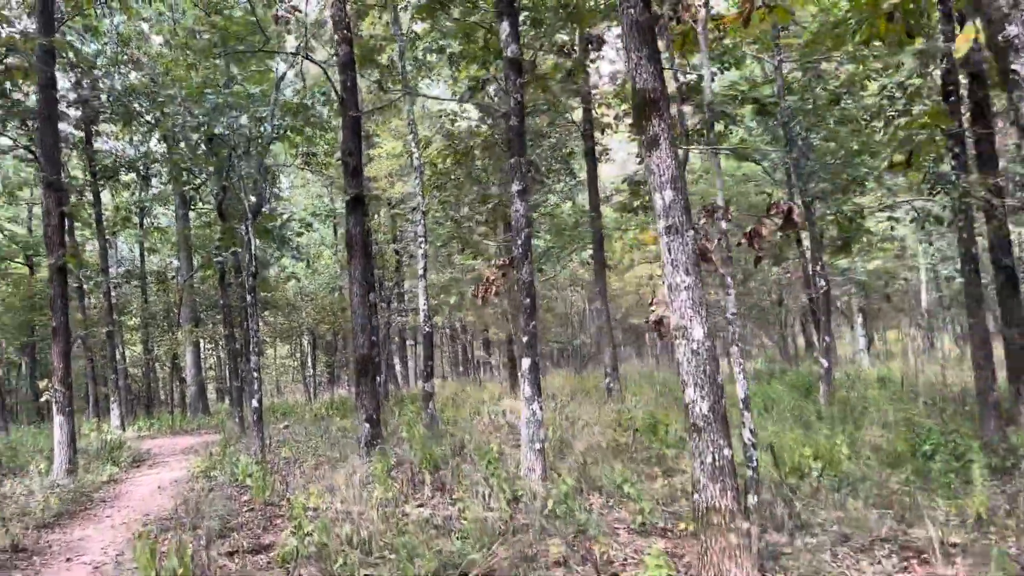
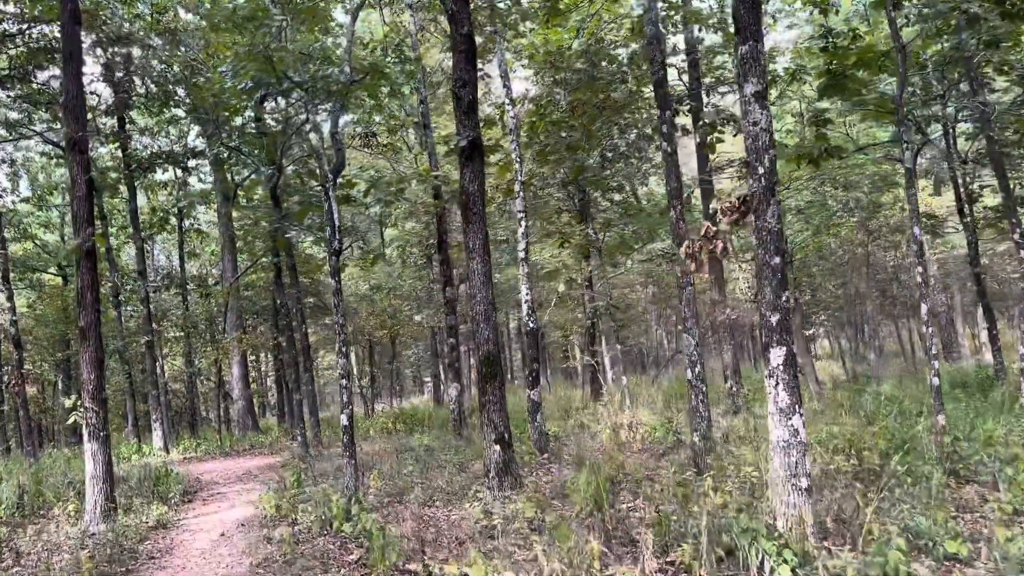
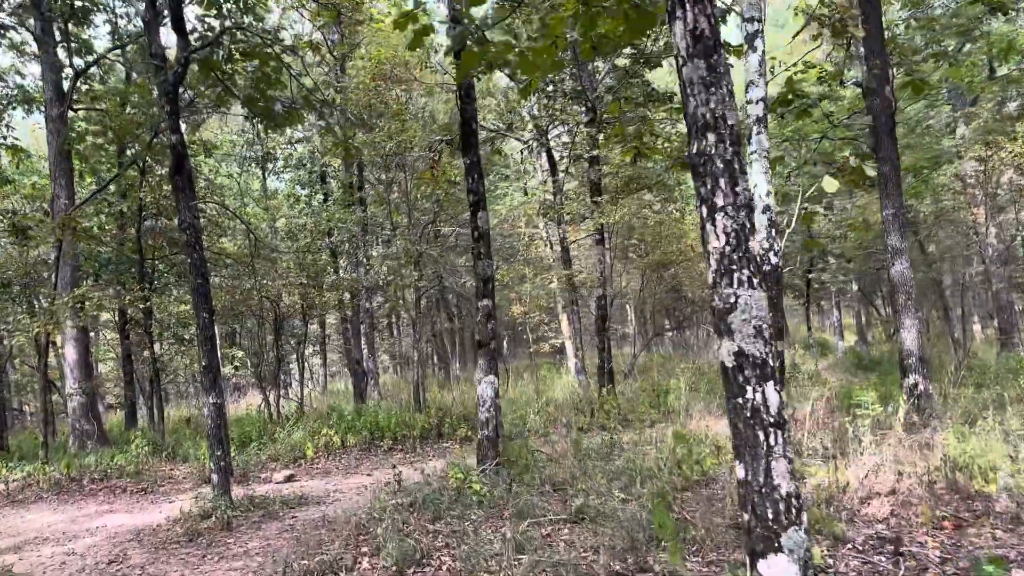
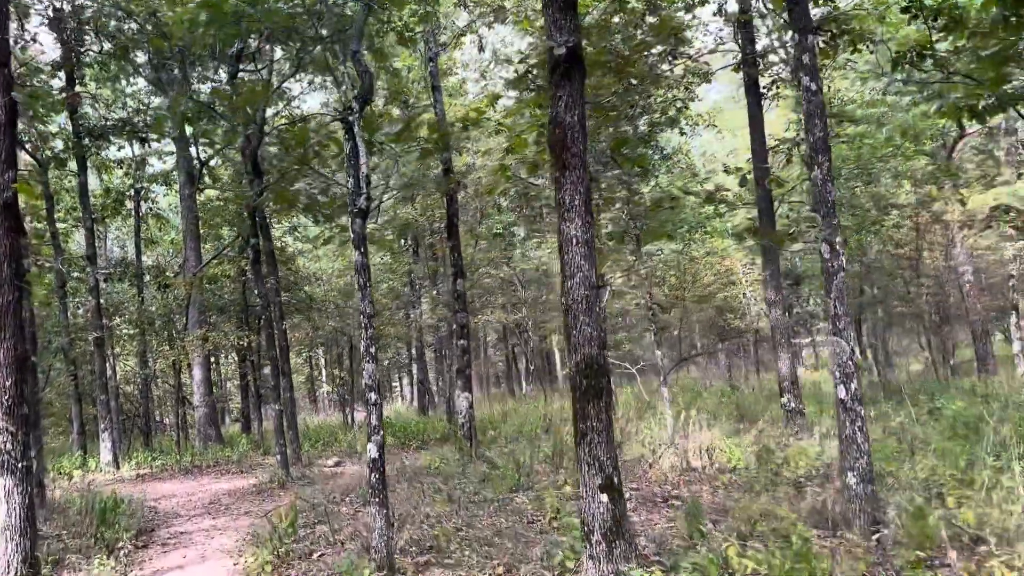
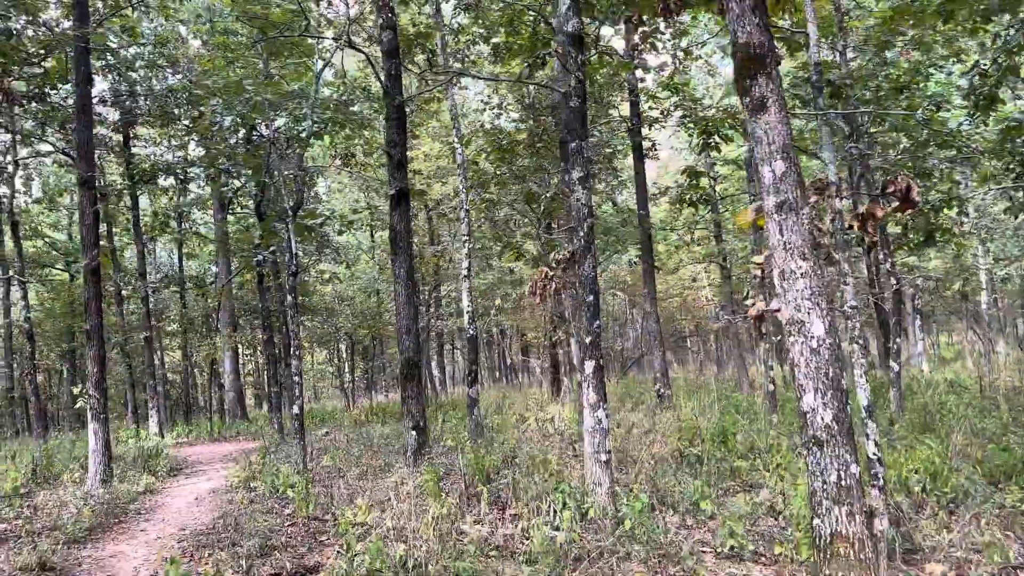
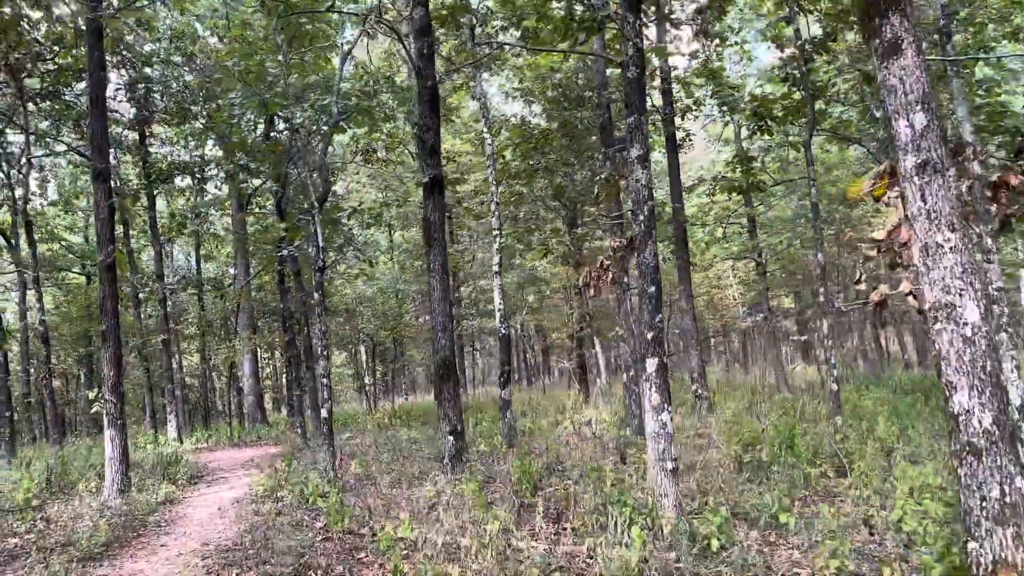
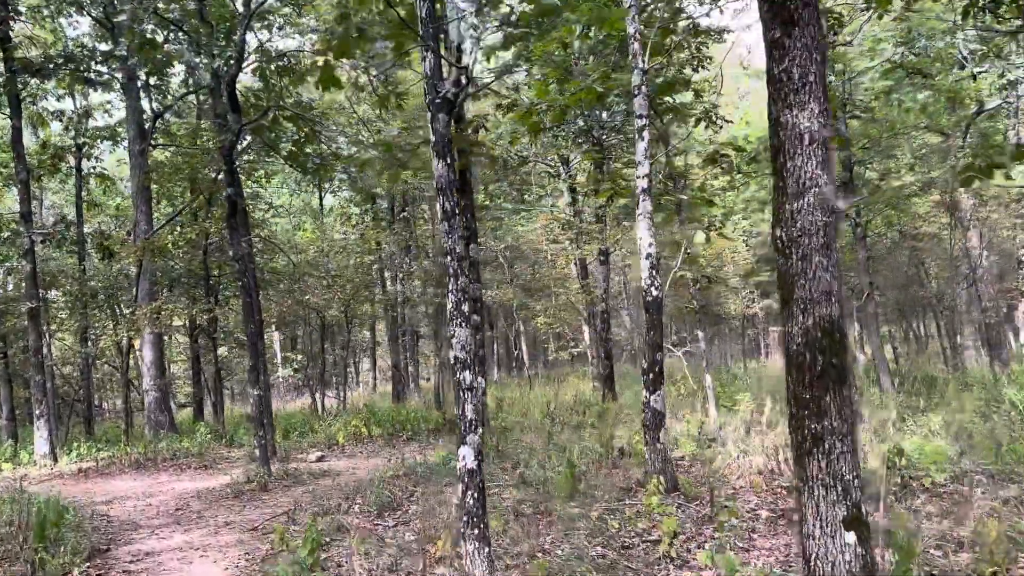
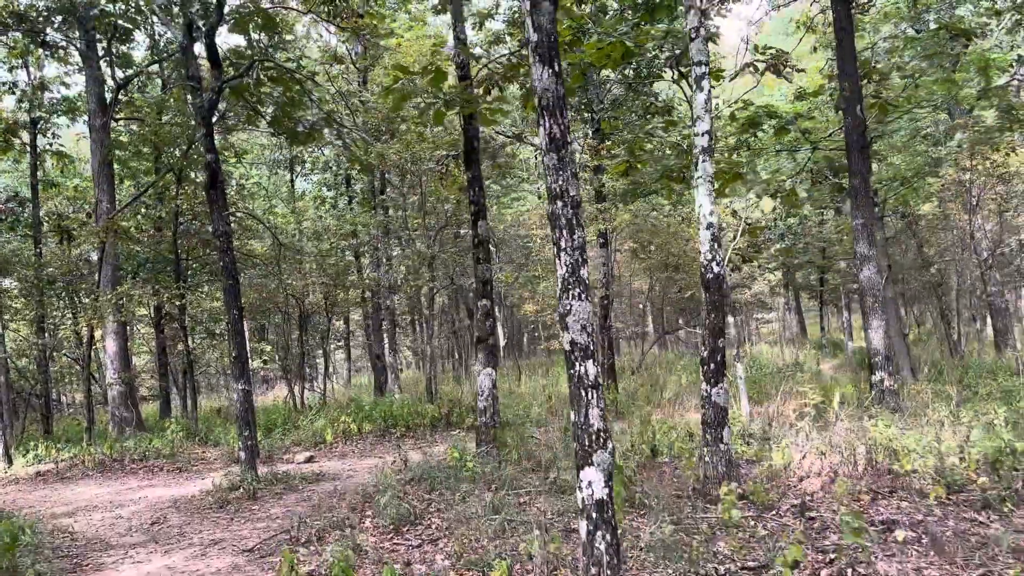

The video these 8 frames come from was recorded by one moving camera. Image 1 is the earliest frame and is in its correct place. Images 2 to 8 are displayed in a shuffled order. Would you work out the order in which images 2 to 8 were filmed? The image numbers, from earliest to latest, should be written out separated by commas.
5, 6, 2, 4, 7, 8, 3
